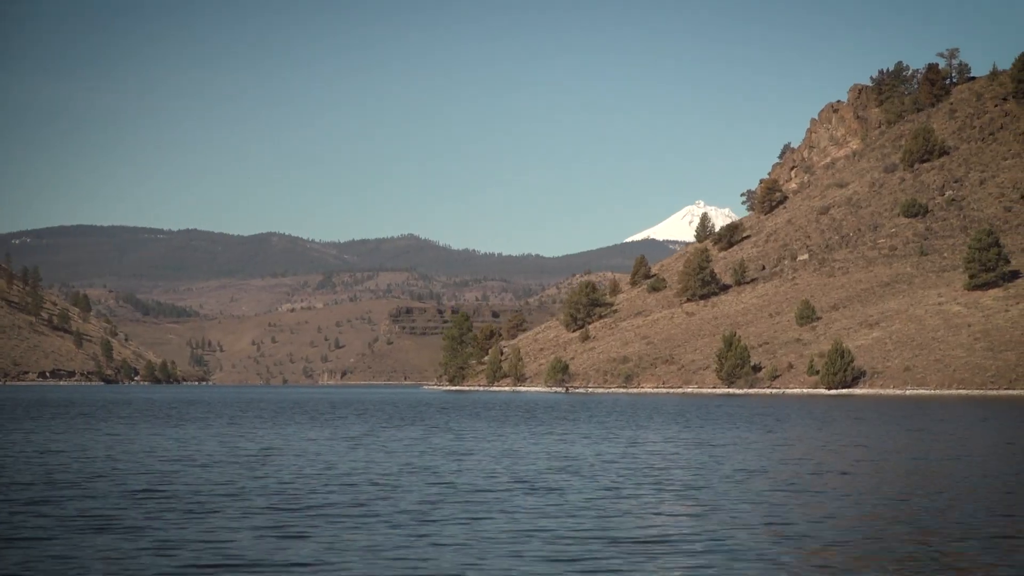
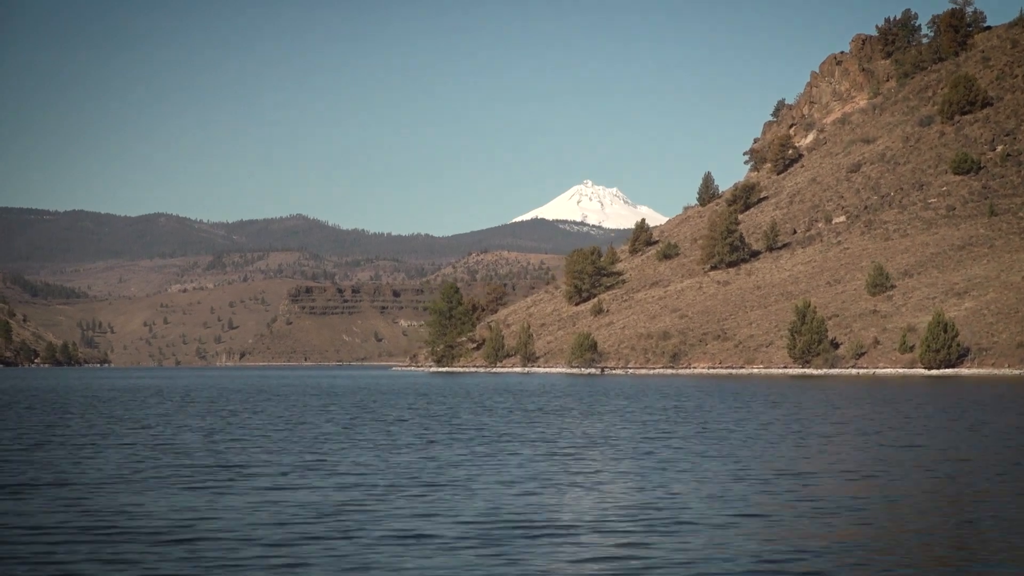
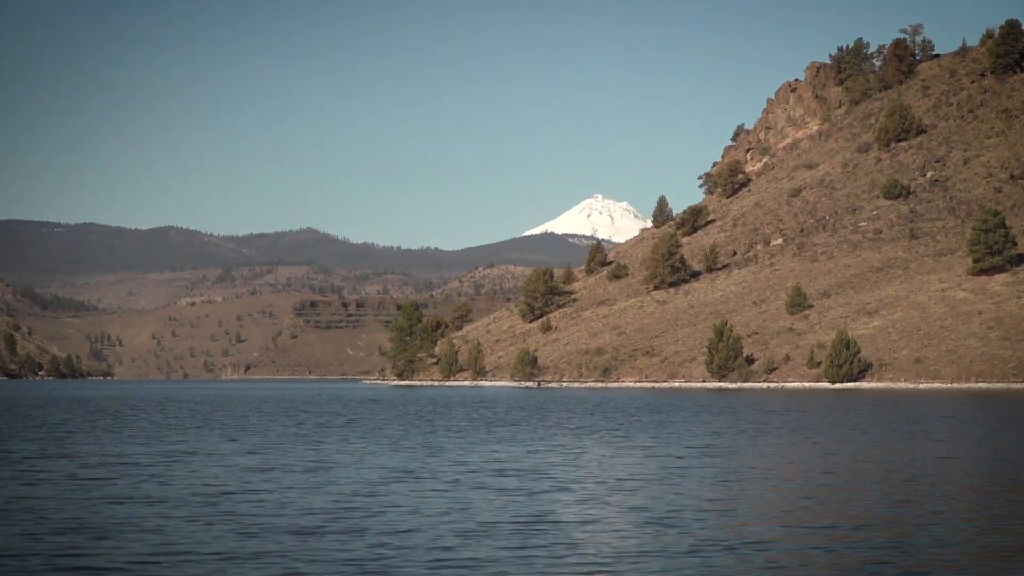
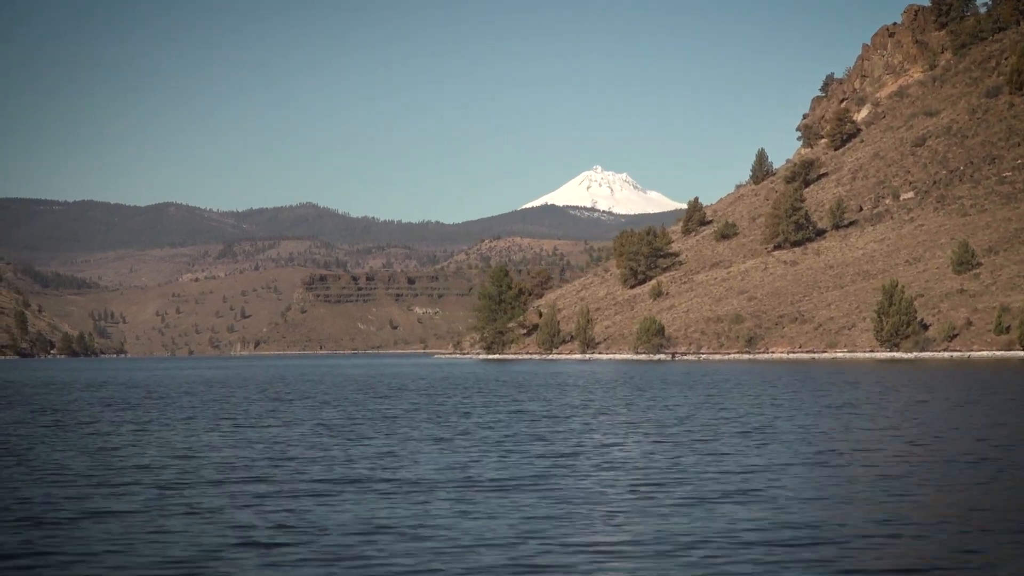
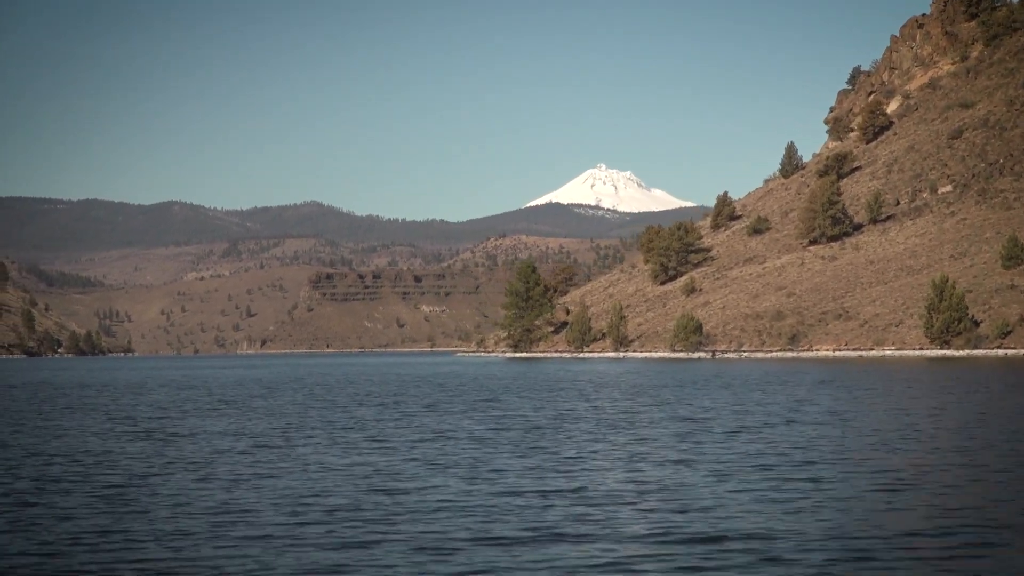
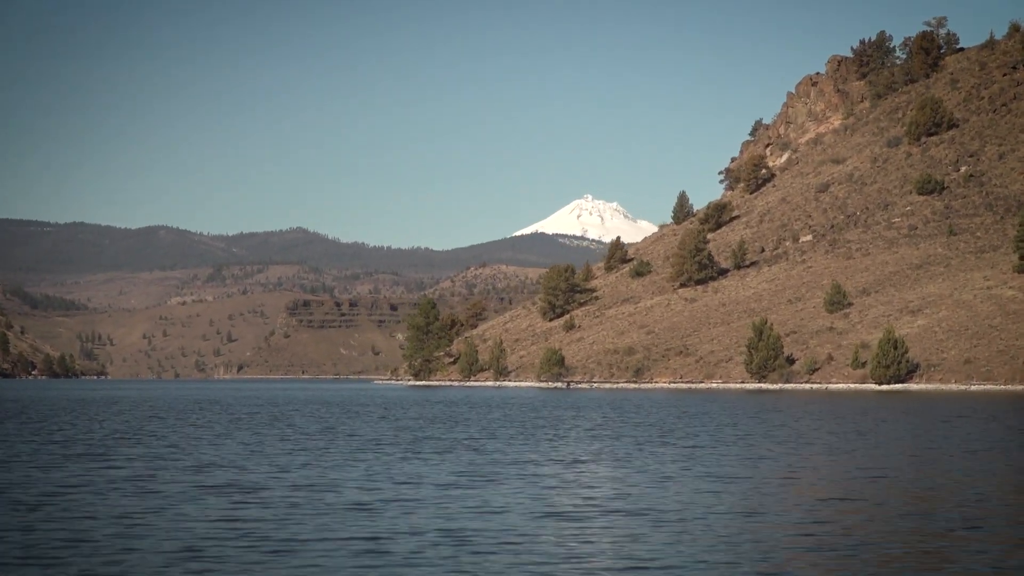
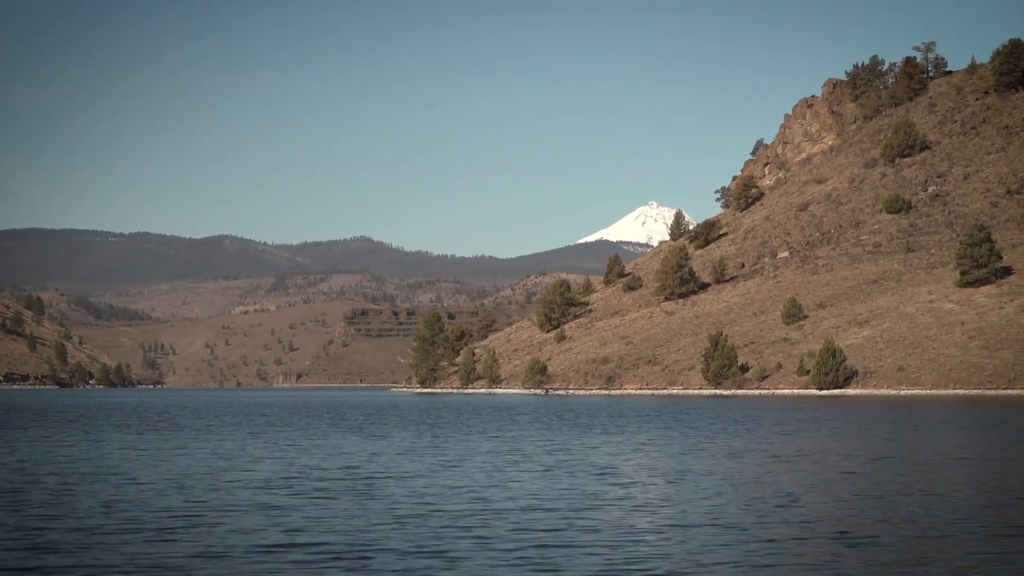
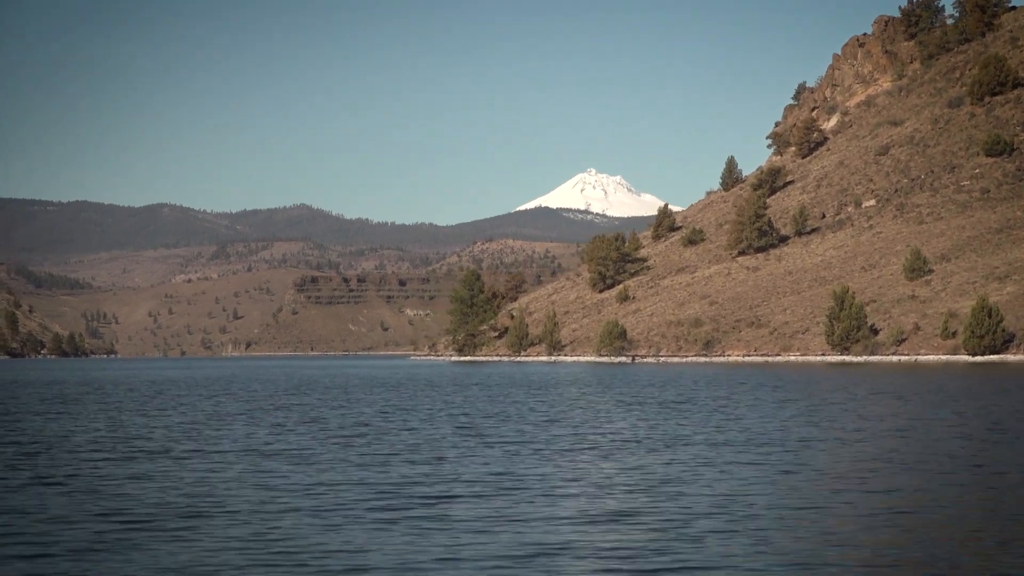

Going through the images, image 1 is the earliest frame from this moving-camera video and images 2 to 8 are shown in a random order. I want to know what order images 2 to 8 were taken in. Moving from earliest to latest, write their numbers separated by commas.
7, 3, 6, 2, 8, 4, 5
